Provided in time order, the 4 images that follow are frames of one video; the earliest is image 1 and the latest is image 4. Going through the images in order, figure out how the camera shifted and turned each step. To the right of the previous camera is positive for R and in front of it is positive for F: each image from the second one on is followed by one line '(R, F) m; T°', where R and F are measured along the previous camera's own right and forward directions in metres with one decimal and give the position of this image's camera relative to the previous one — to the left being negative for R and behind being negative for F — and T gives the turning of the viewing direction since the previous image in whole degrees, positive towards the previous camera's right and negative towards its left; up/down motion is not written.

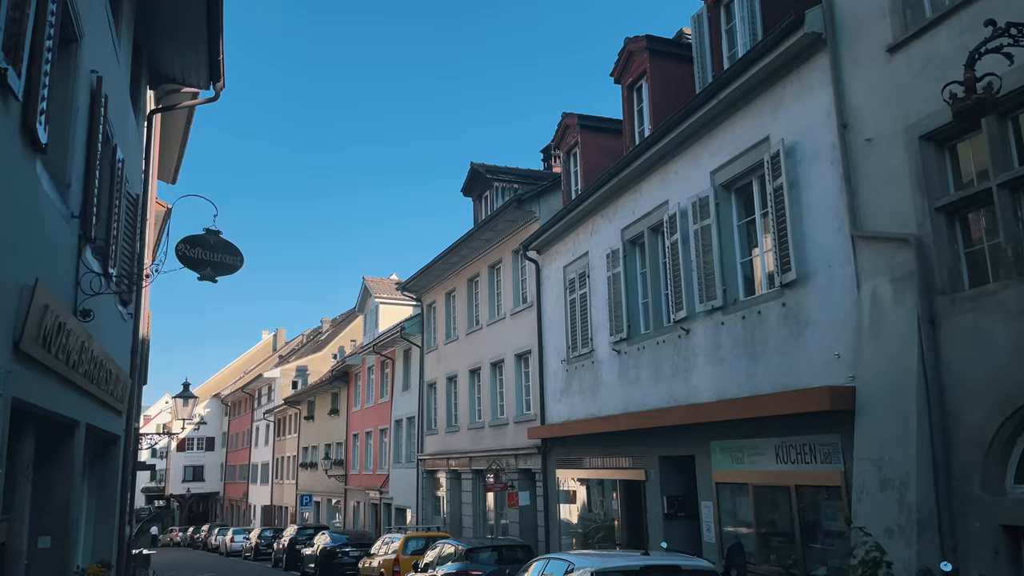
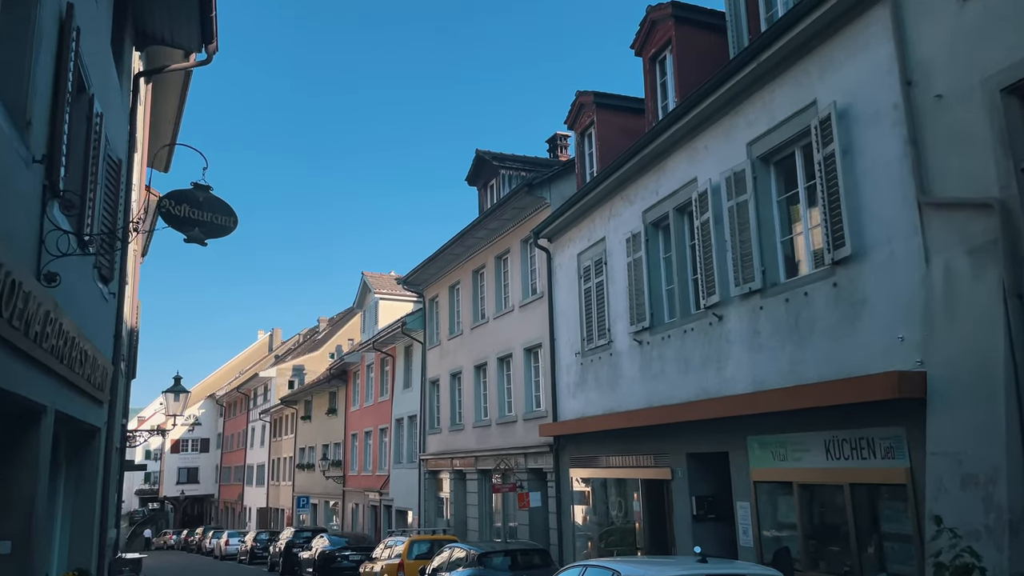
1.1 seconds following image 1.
(-0.3, +0.9) m; 0°
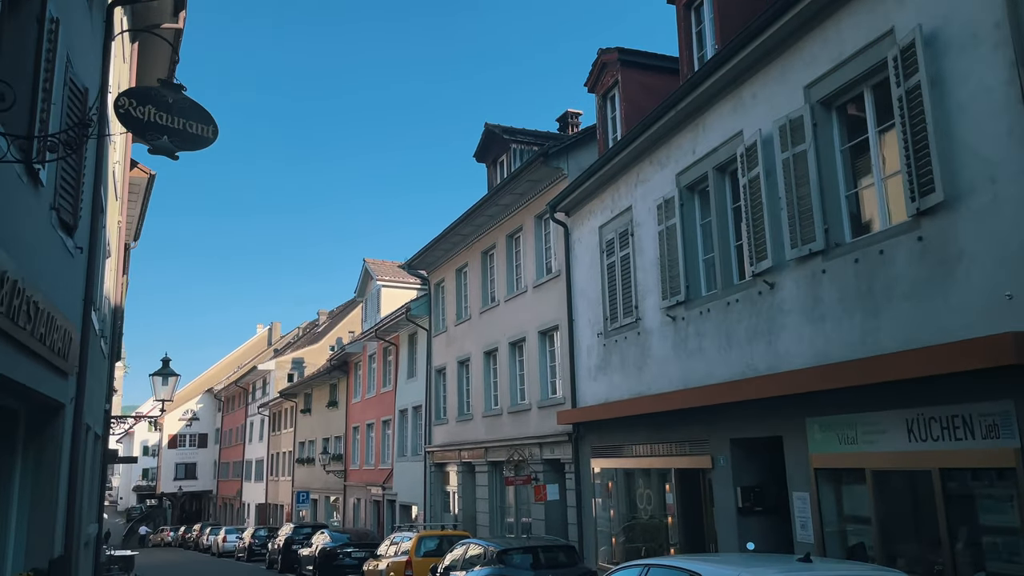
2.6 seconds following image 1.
(-0.3, +1.2) m; 0°
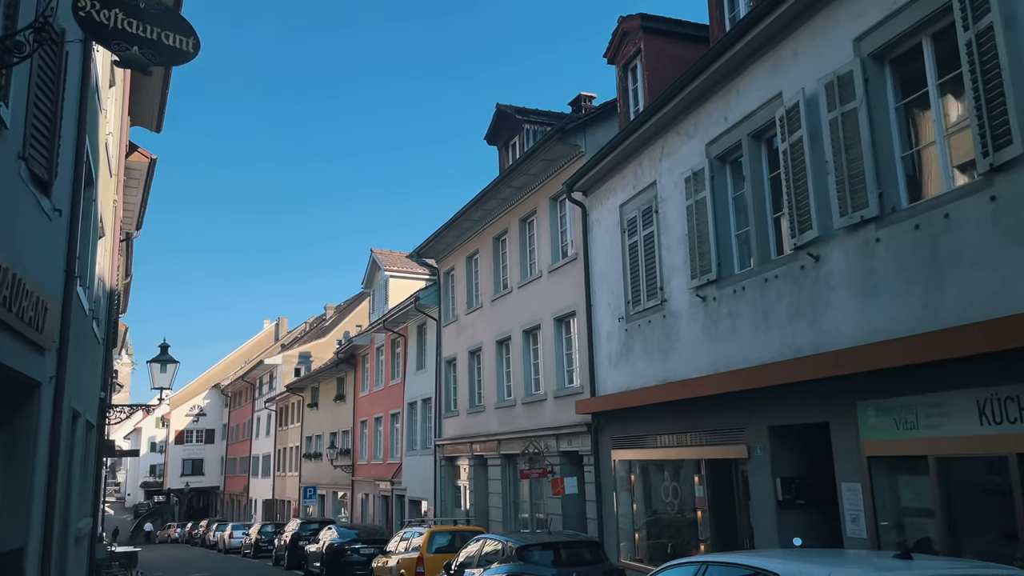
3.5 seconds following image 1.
(-0.2, +0.8) m; -1°
